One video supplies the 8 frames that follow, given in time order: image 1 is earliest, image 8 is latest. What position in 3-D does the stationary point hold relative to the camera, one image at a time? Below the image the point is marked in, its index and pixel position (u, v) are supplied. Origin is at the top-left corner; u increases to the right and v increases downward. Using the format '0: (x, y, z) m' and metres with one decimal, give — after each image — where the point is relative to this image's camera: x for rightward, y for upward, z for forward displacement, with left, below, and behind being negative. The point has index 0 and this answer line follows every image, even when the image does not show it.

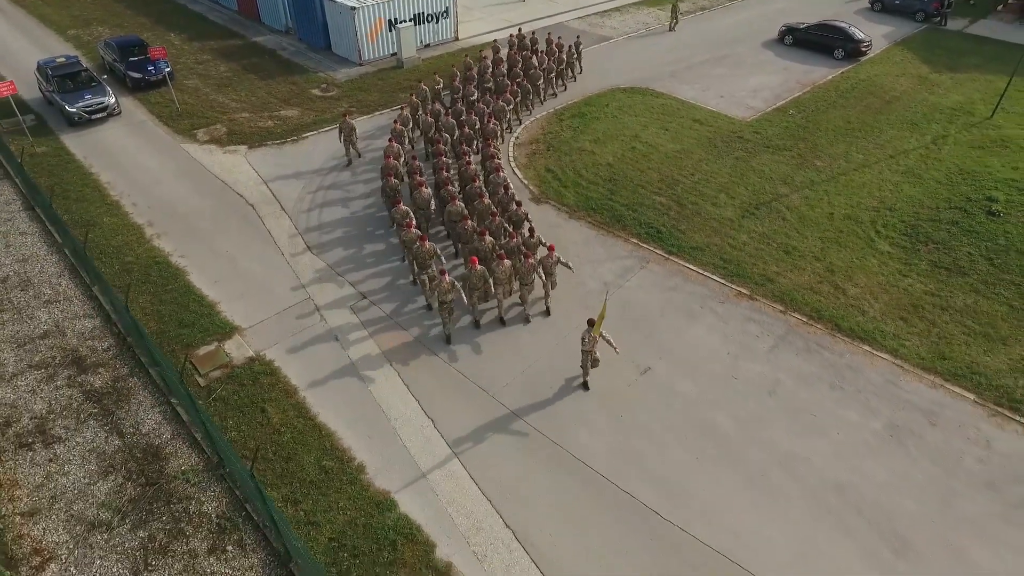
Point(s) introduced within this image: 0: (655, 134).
0: (+4.2, +4.5, +18.5) m
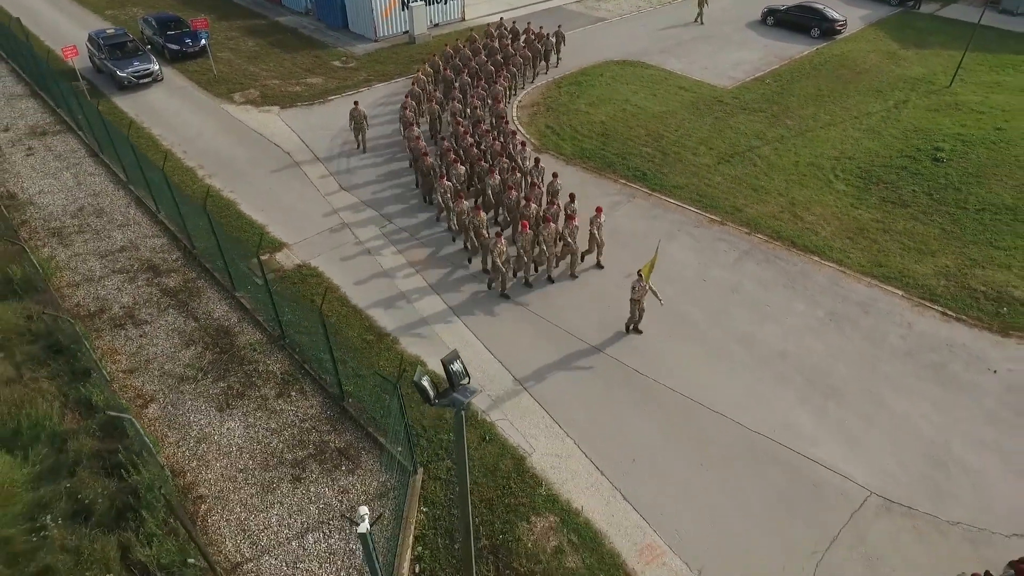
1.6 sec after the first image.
0: (+4.3, +6.1, +20.6) m
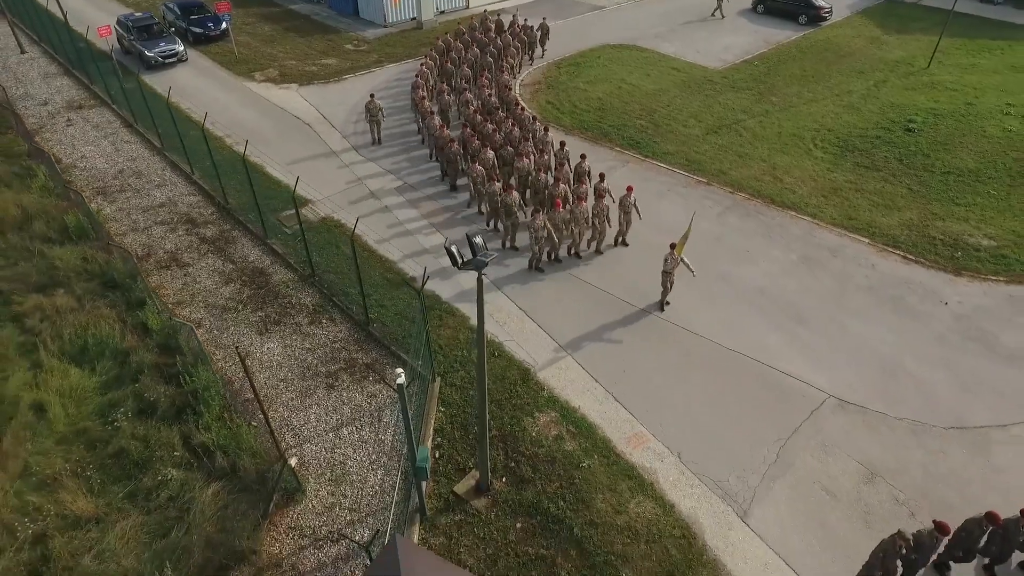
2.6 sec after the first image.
0: (+4.4, +7.2, +21.9) m
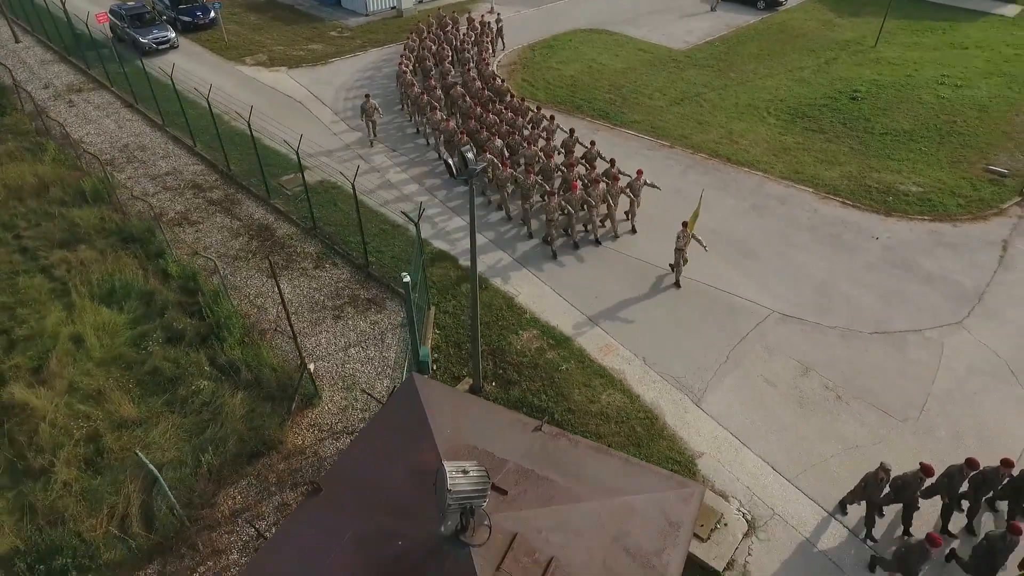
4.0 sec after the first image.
0: (+3.6, +8.5, +23.4) m
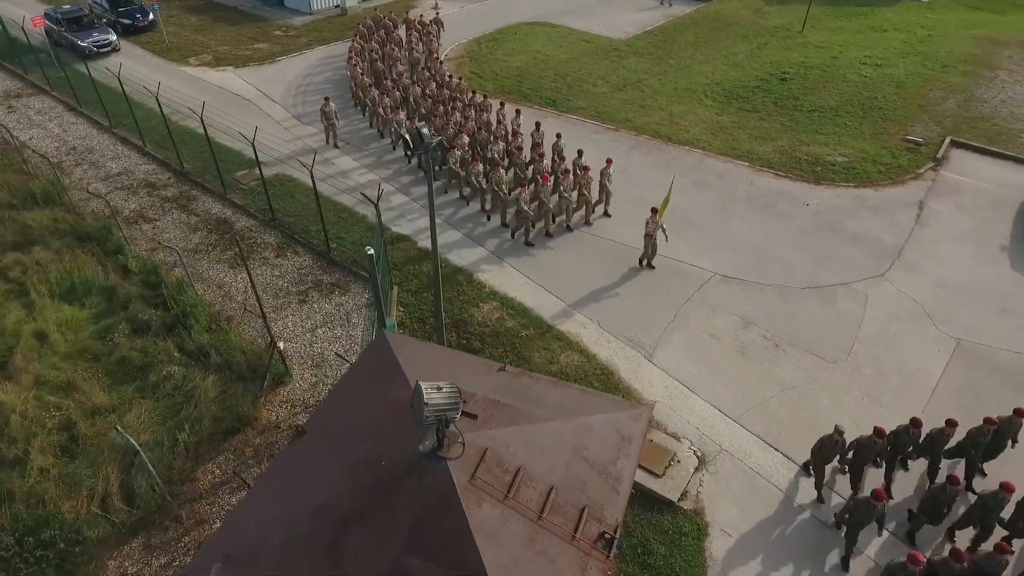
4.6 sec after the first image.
0: (+1.5, +9.1, +24.2) m
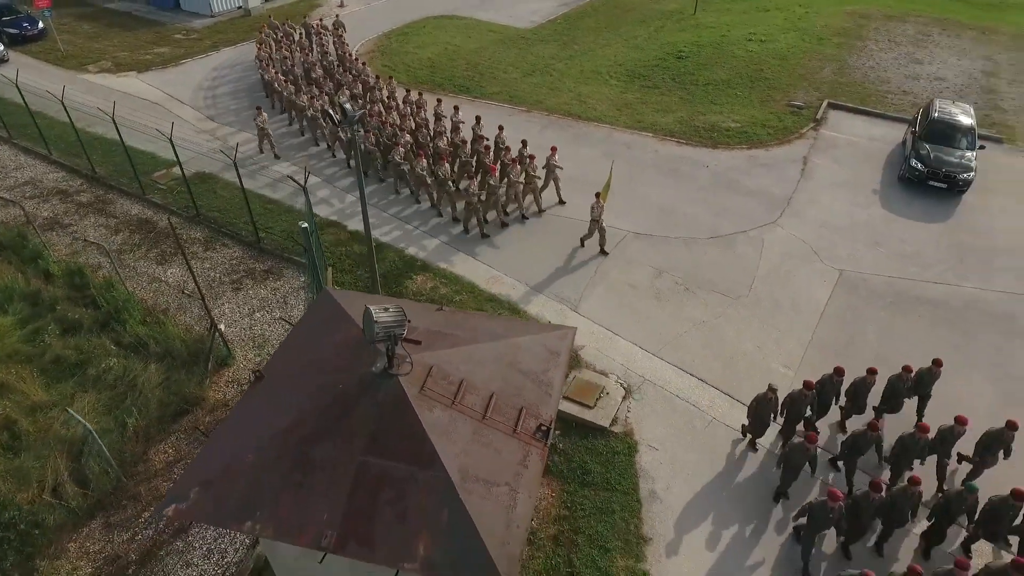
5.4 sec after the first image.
0: (-2.0, +9.7, +24.9) m
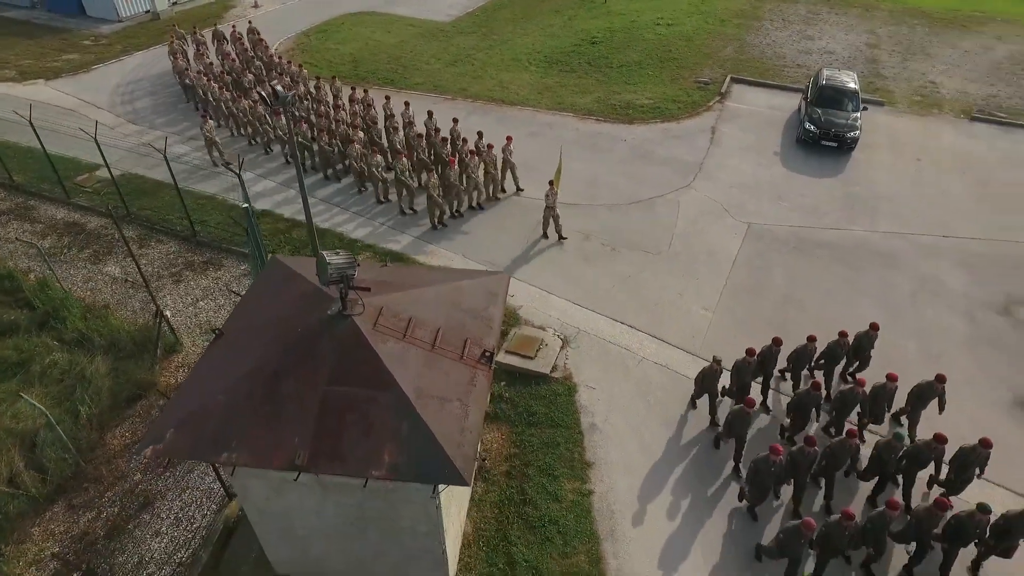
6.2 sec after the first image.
0: (-5.2, +10.0, +25.2) m
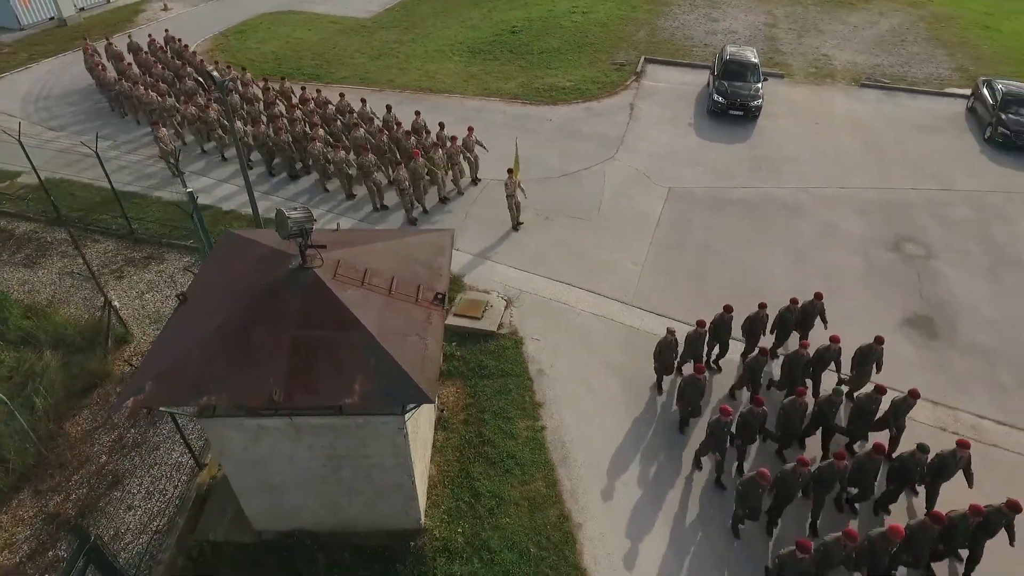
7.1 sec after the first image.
0: (-8.3, +10.2, +25.2) m
